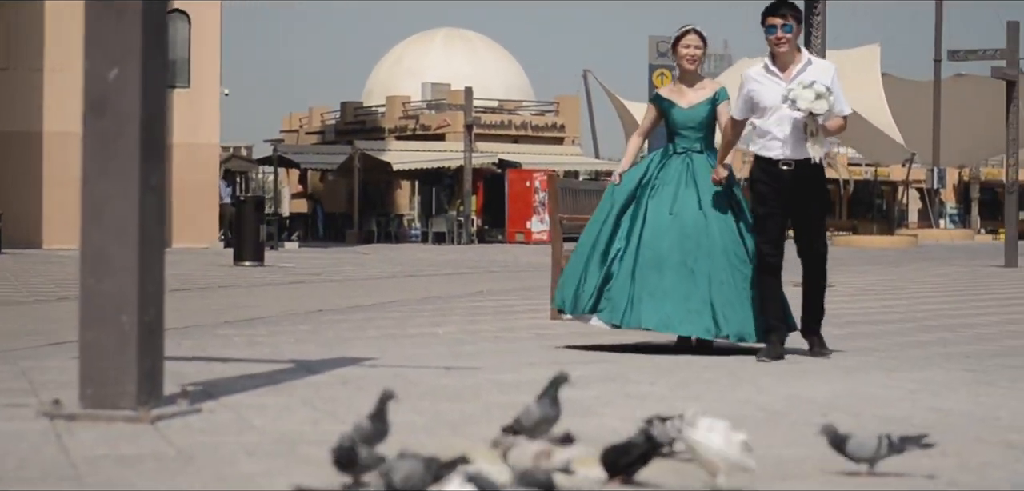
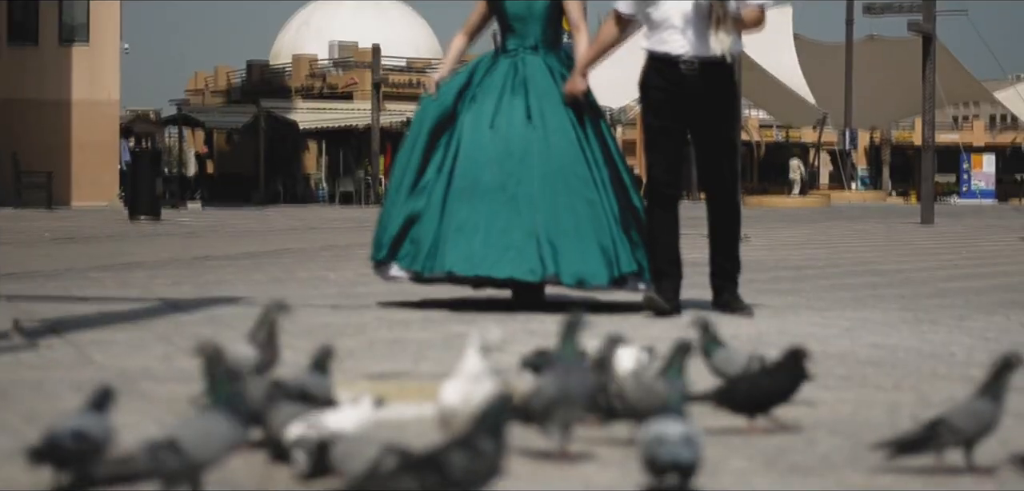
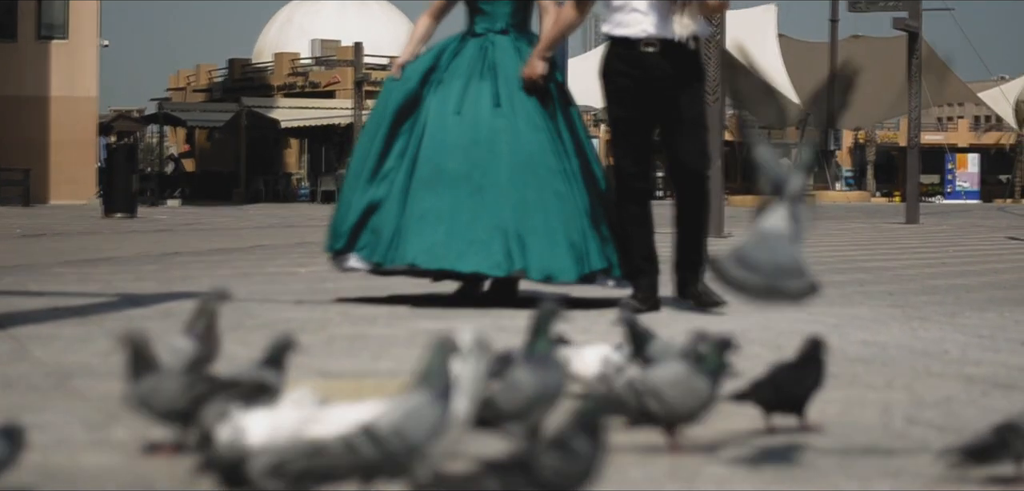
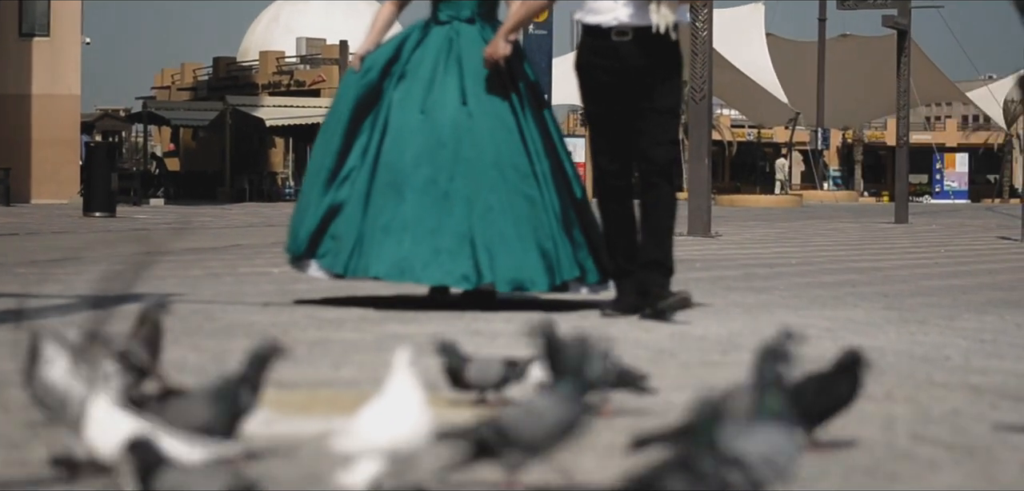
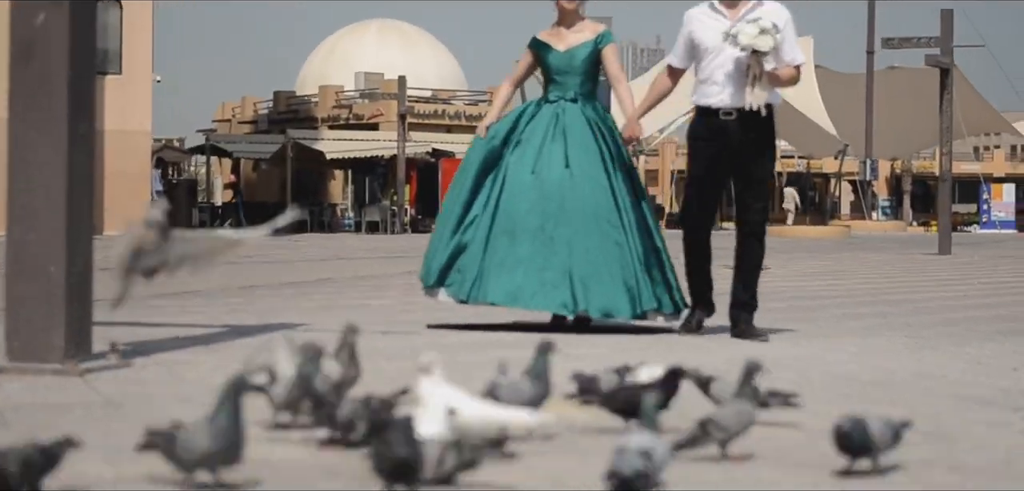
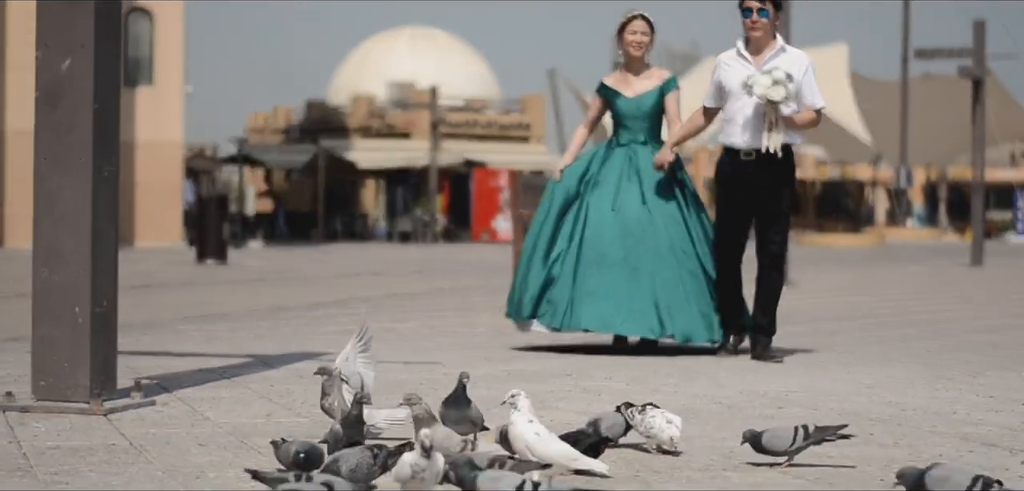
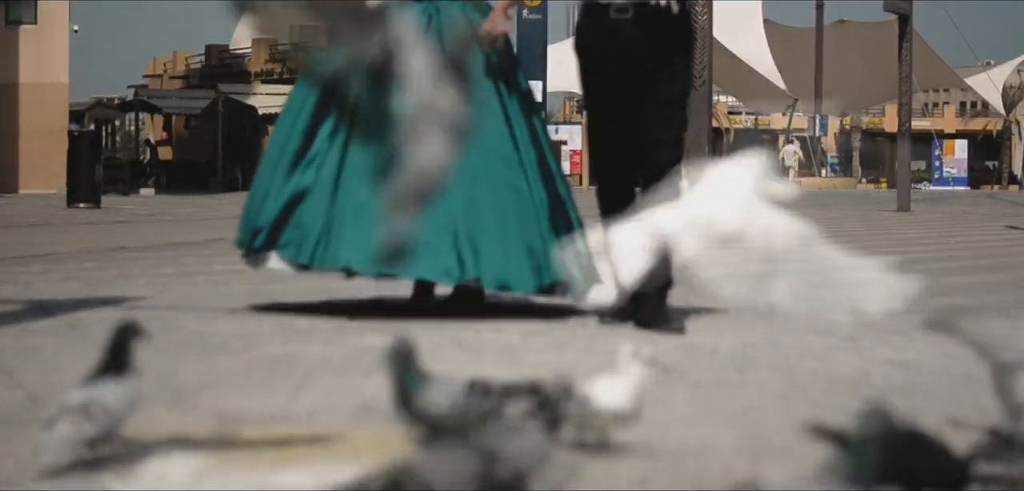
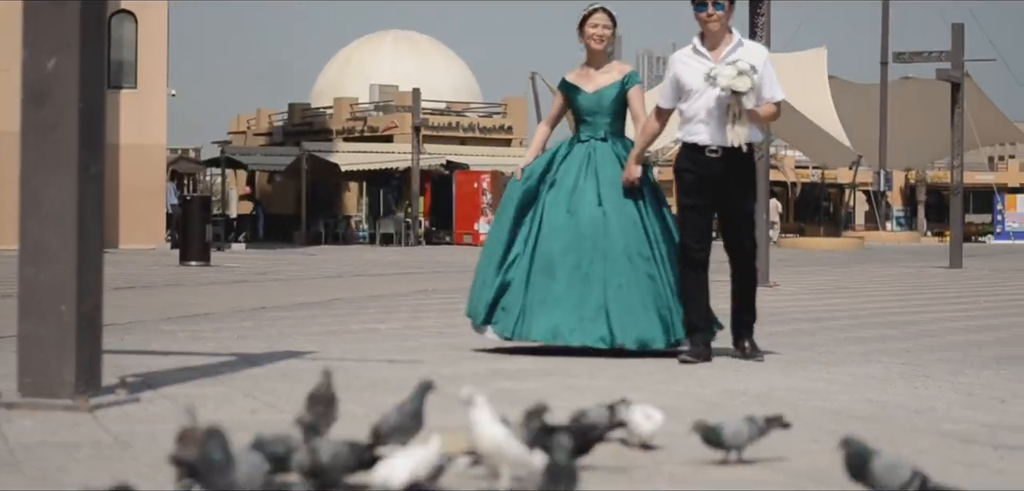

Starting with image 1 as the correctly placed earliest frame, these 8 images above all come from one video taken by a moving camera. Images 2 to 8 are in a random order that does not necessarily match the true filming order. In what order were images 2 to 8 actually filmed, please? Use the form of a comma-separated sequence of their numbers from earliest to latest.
6, 8, 5, 2, 3, 4, 7
